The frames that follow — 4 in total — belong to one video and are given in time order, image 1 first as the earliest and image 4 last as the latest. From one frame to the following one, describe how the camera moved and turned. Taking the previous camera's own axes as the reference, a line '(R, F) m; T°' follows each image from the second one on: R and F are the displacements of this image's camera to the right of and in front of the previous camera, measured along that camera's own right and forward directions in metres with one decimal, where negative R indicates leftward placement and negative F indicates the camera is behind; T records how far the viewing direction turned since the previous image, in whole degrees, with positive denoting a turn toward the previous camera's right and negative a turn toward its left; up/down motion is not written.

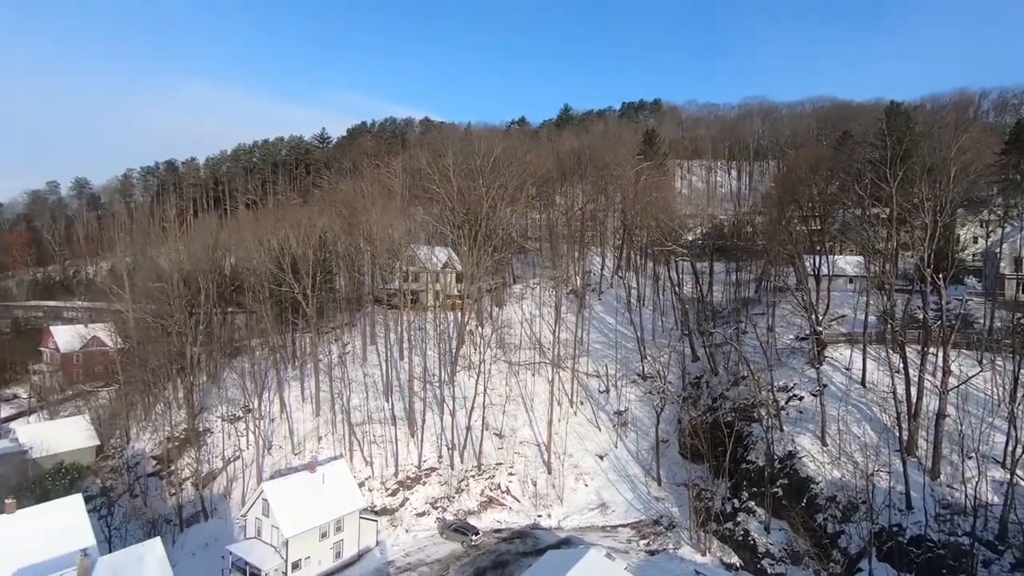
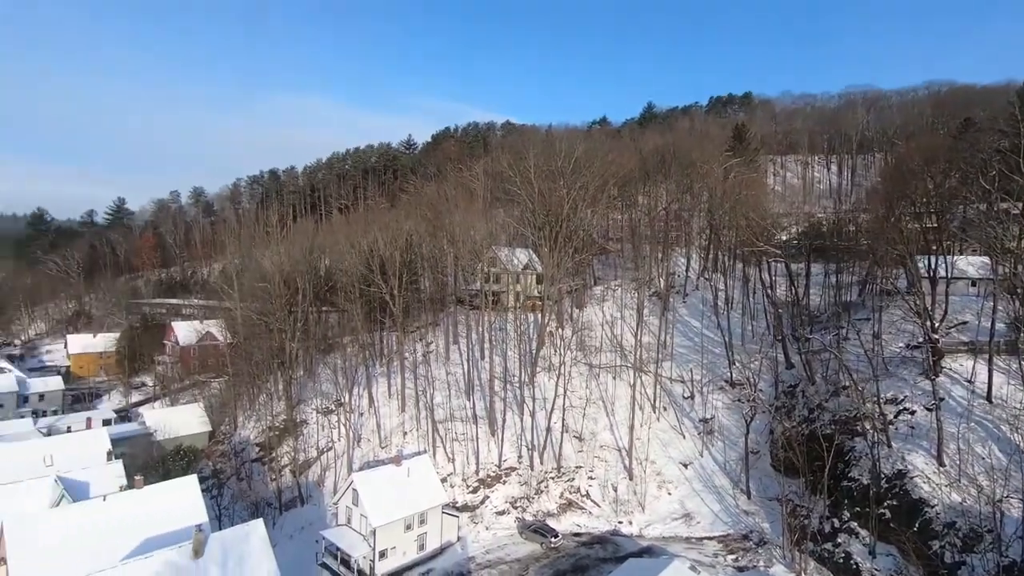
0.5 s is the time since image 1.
(0.0, 0.0) m; -8°
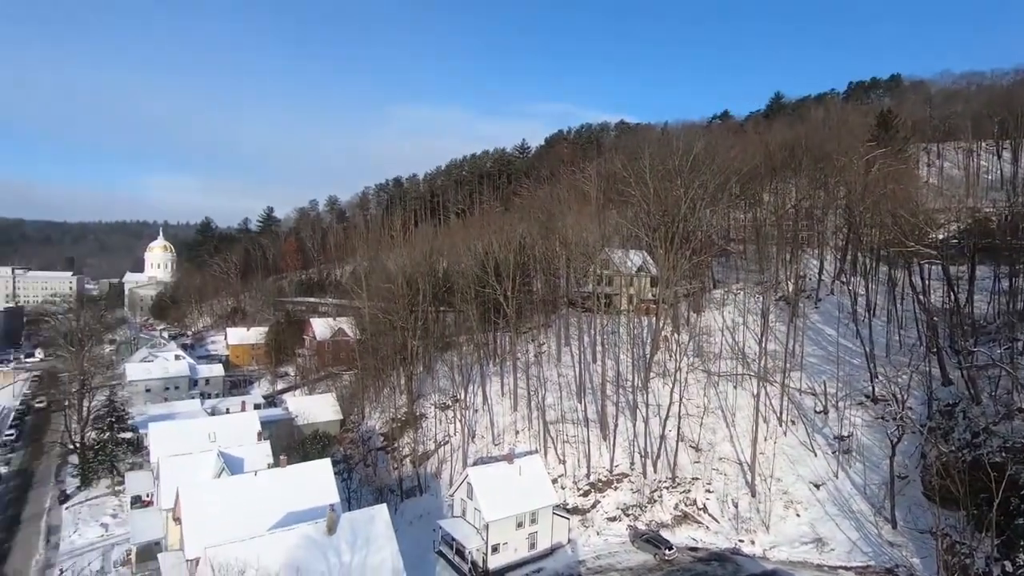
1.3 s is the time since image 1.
(0.0, 0.0) m; -12°
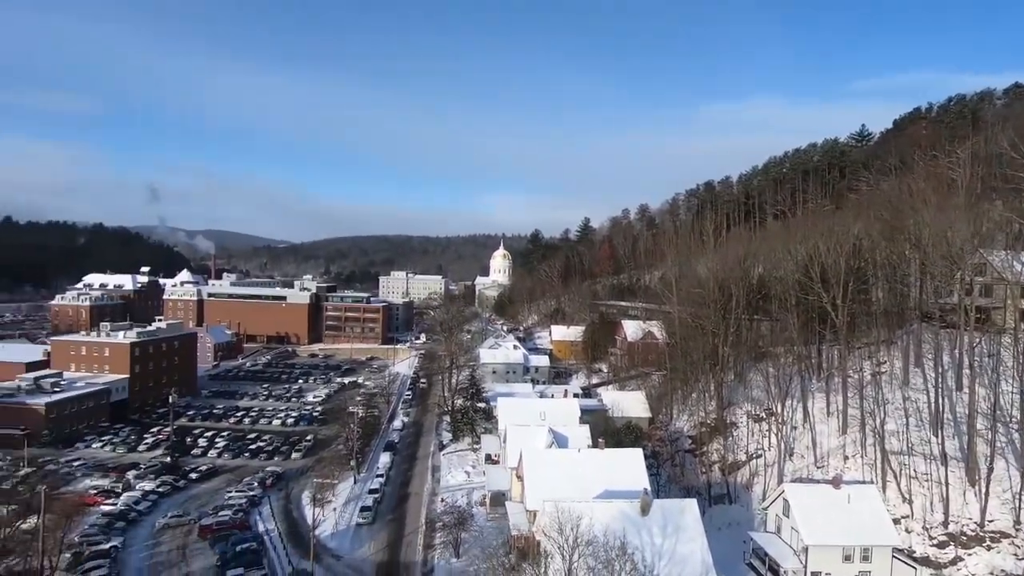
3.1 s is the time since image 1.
(0.0, -1.2) m; -31°
